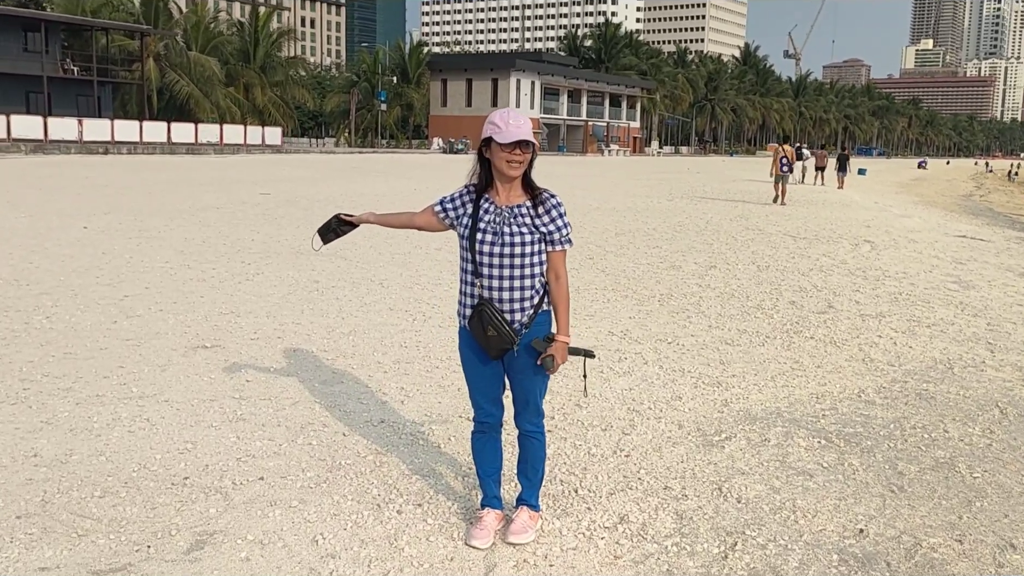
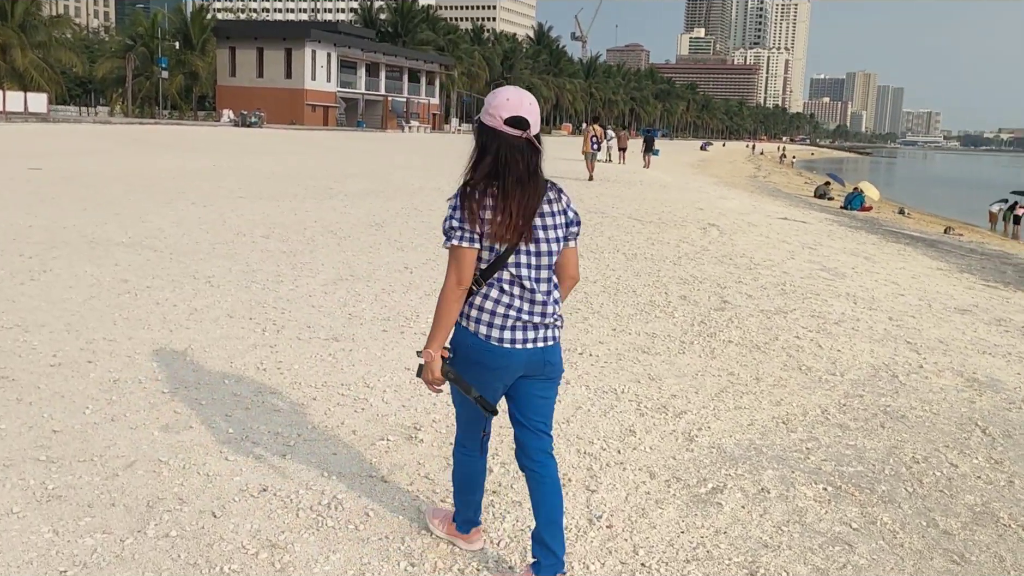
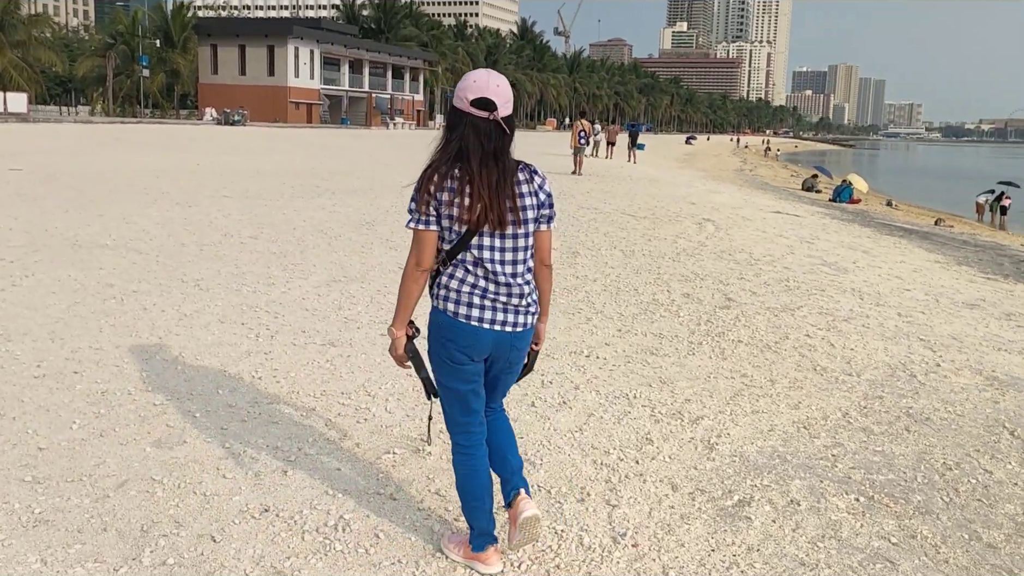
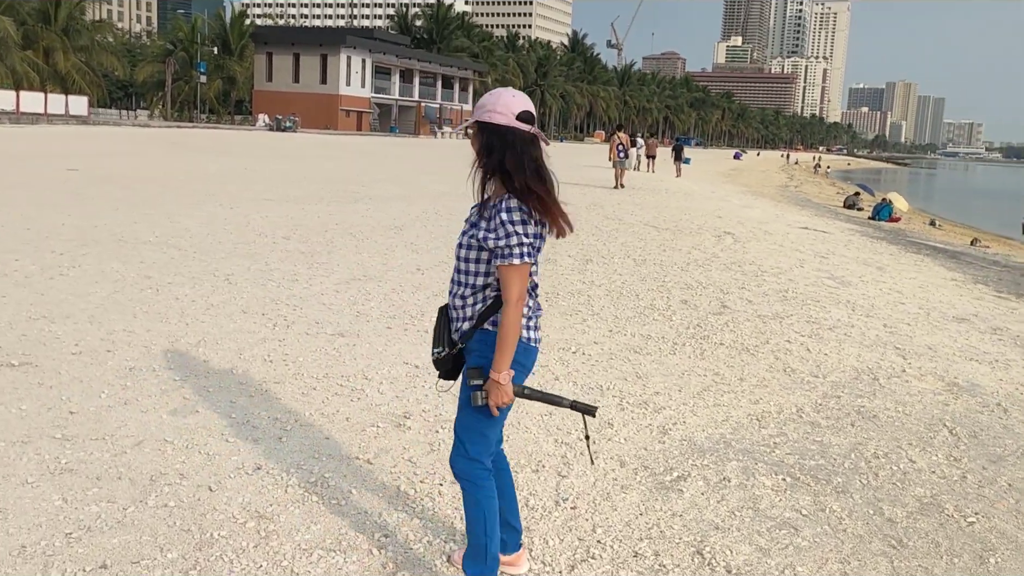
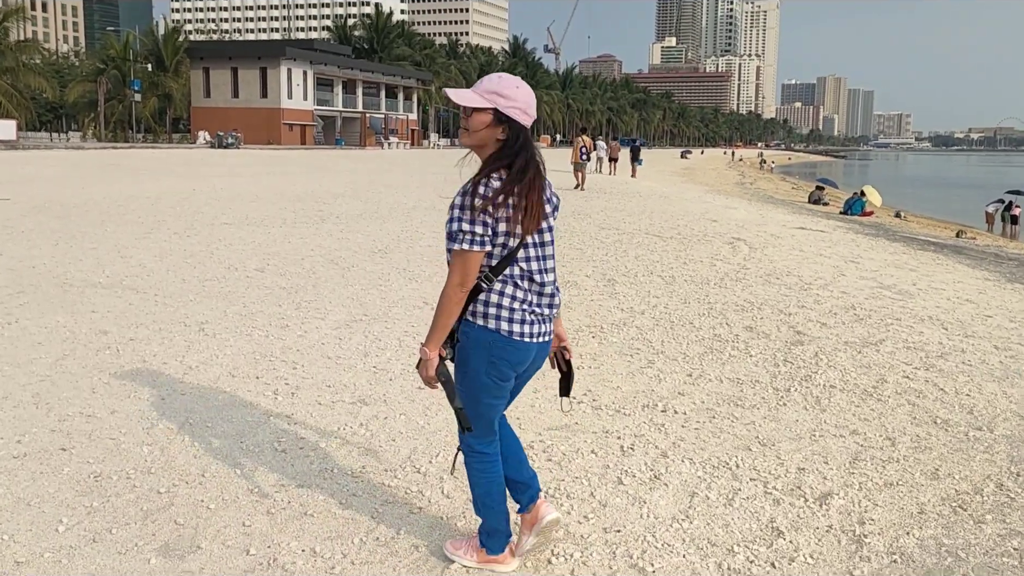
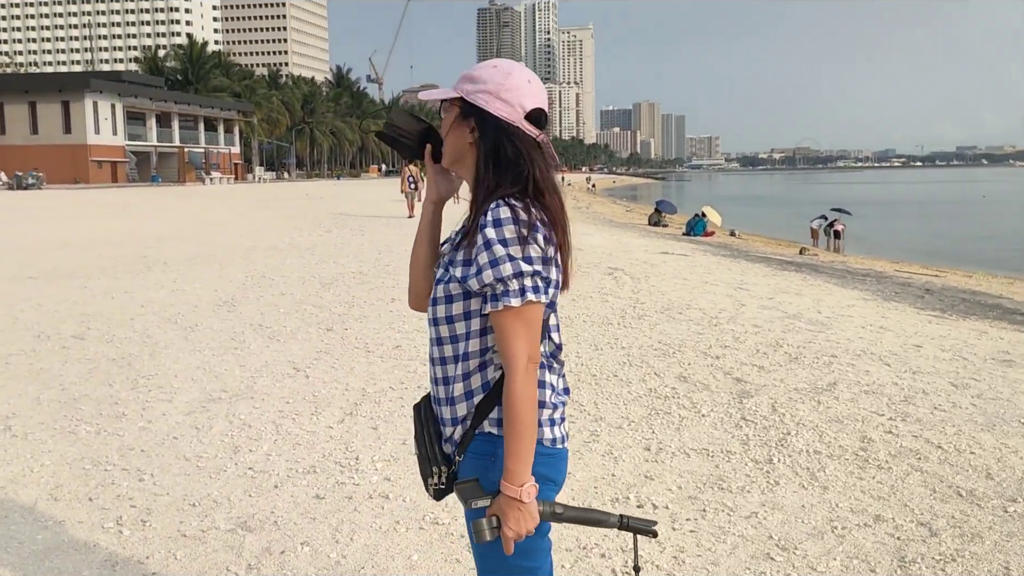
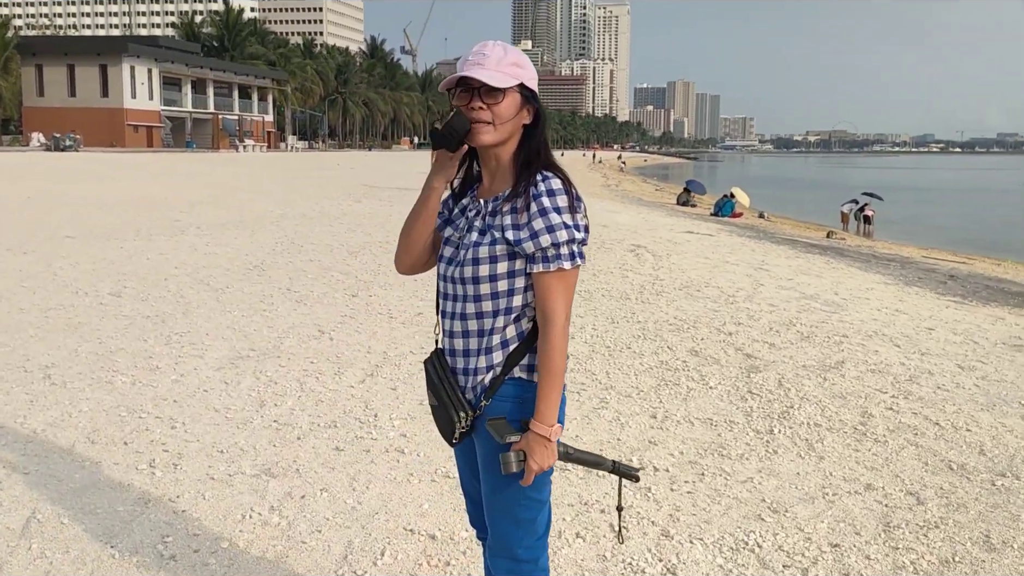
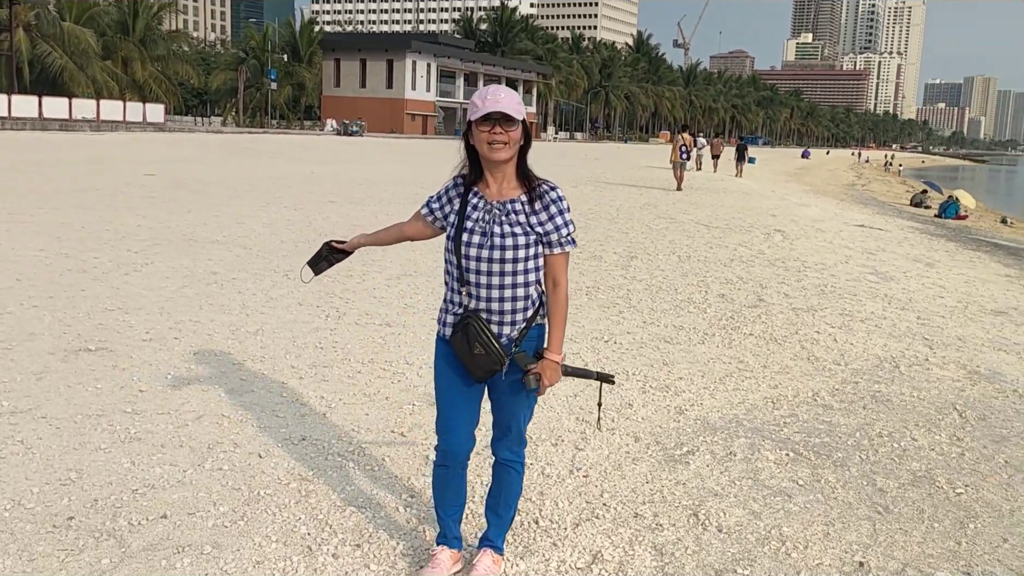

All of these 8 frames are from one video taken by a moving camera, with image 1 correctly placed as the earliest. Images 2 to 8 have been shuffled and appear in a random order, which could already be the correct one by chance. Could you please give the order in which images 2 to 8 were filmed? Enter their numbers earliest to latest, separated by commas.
8, 4, 2, 3, 5, 7, 6
